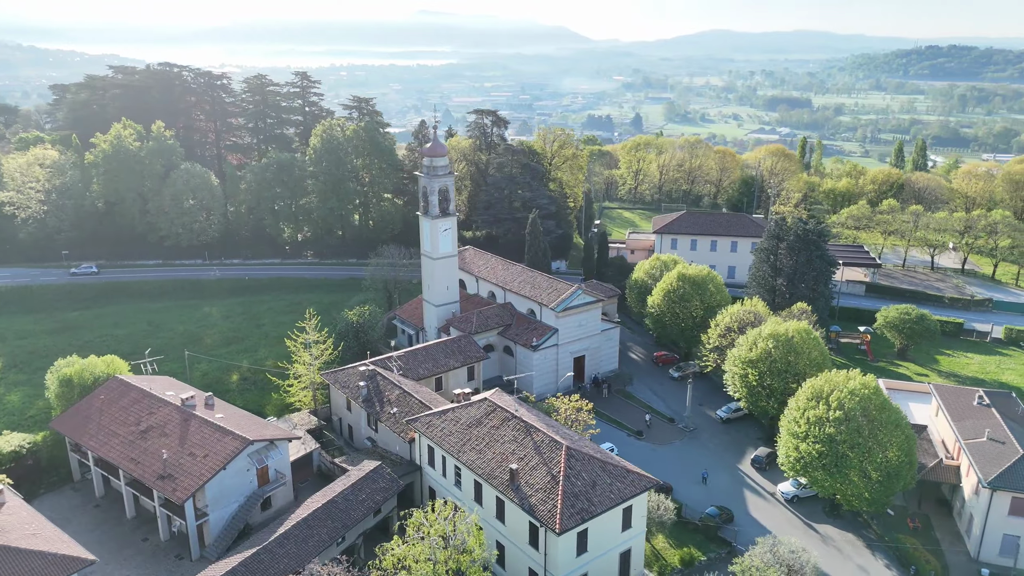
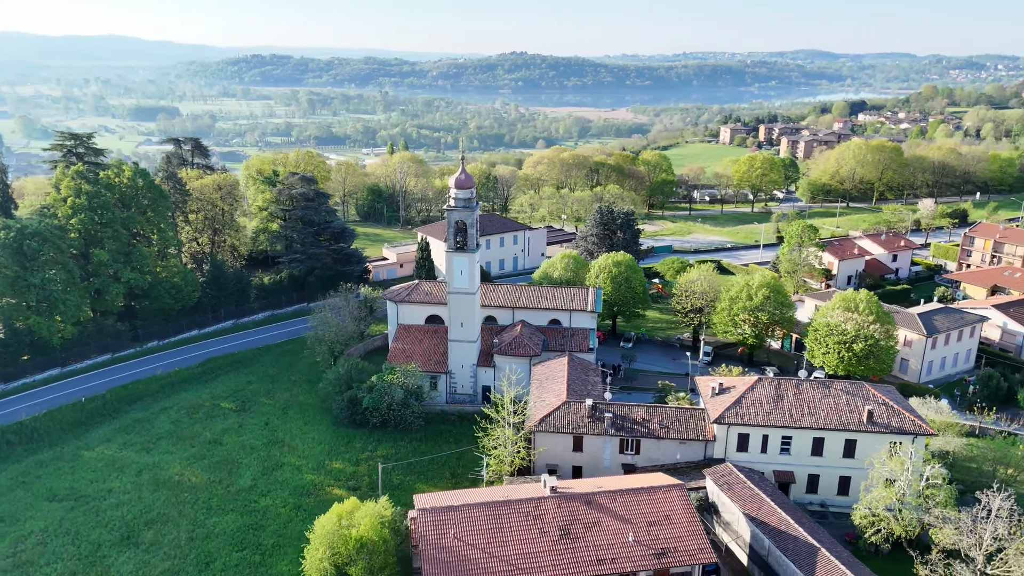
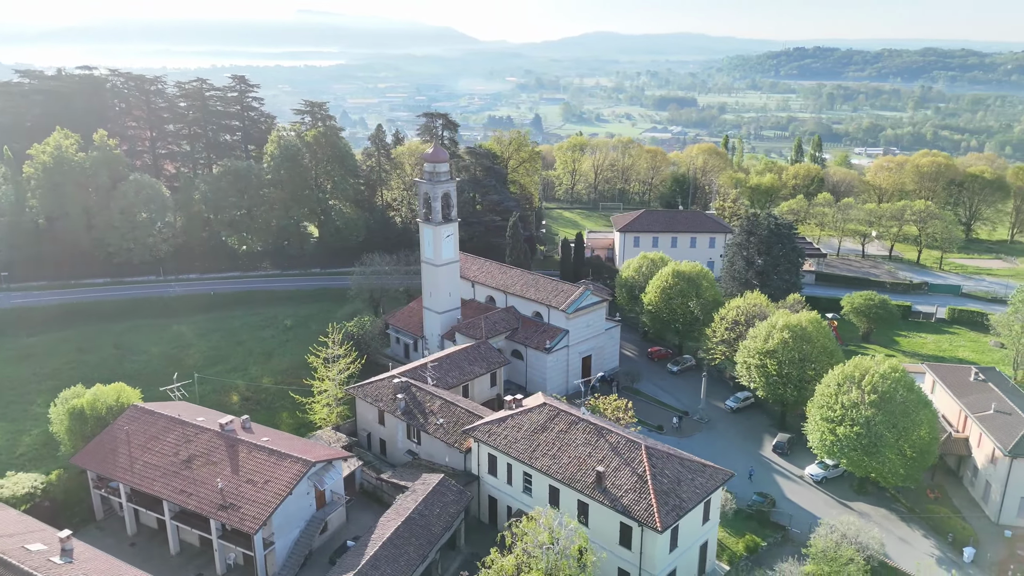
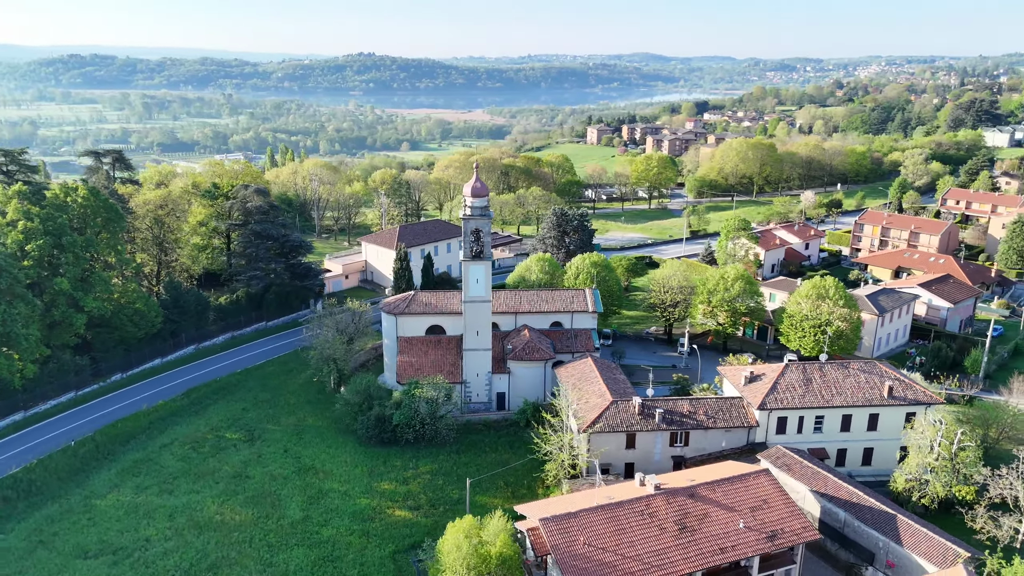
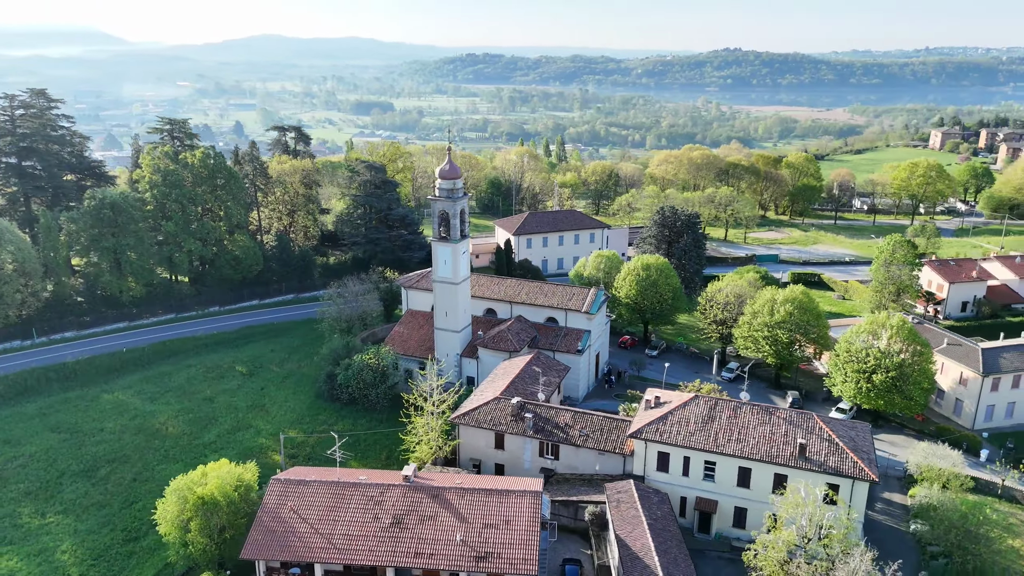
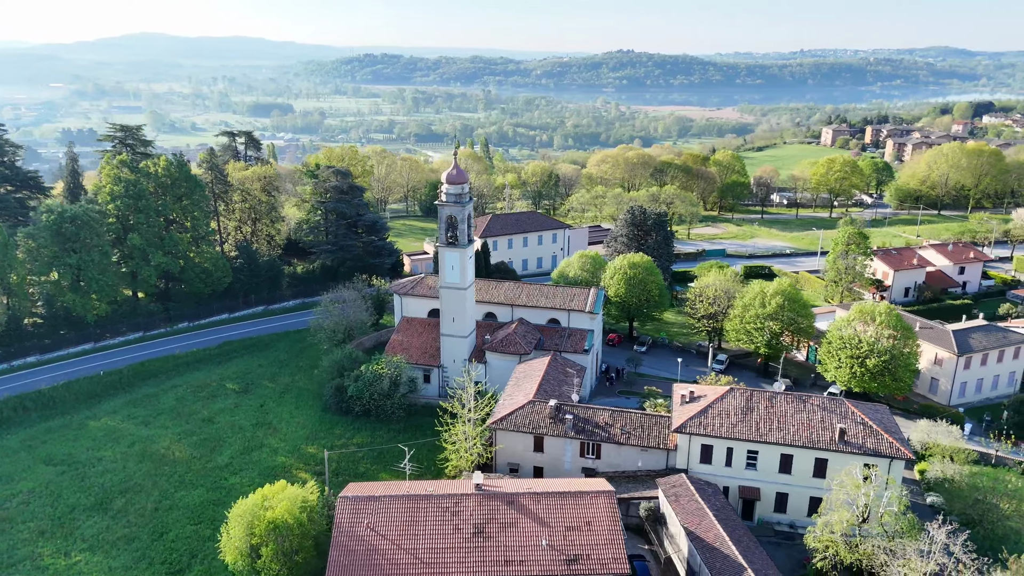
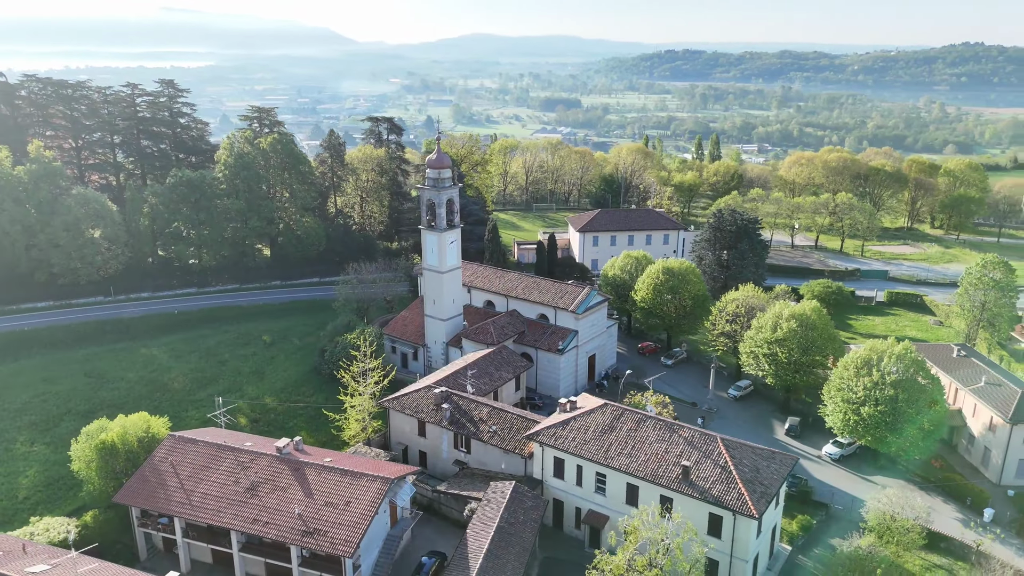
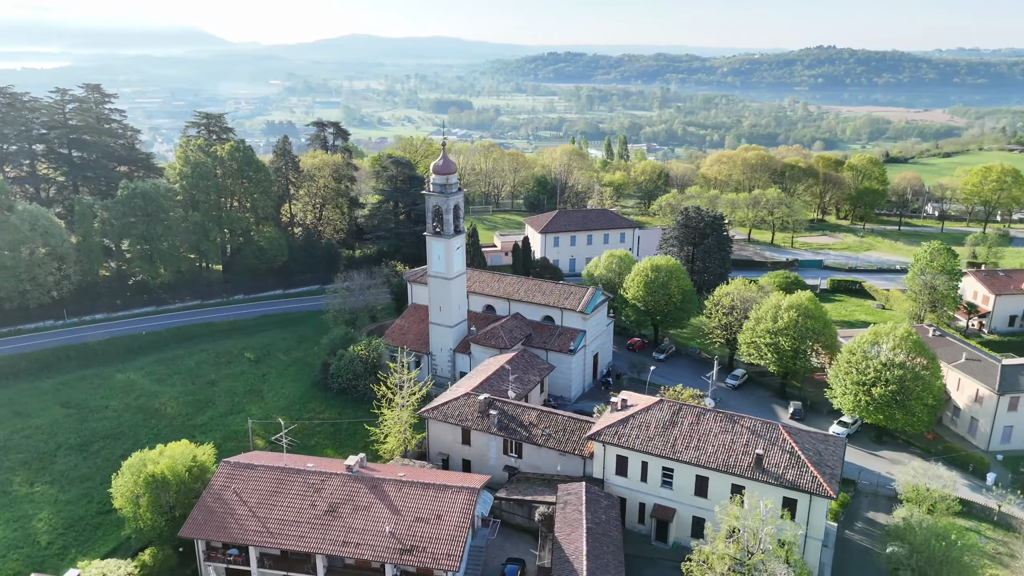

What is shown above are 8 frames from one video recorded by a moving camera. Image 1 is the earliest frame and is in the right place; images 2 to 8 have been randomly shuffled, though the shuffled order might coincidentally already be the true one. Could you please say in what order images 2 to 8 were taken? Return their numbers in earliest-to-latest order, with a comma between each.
3, 7, 8, 5, 6, 2, 4
